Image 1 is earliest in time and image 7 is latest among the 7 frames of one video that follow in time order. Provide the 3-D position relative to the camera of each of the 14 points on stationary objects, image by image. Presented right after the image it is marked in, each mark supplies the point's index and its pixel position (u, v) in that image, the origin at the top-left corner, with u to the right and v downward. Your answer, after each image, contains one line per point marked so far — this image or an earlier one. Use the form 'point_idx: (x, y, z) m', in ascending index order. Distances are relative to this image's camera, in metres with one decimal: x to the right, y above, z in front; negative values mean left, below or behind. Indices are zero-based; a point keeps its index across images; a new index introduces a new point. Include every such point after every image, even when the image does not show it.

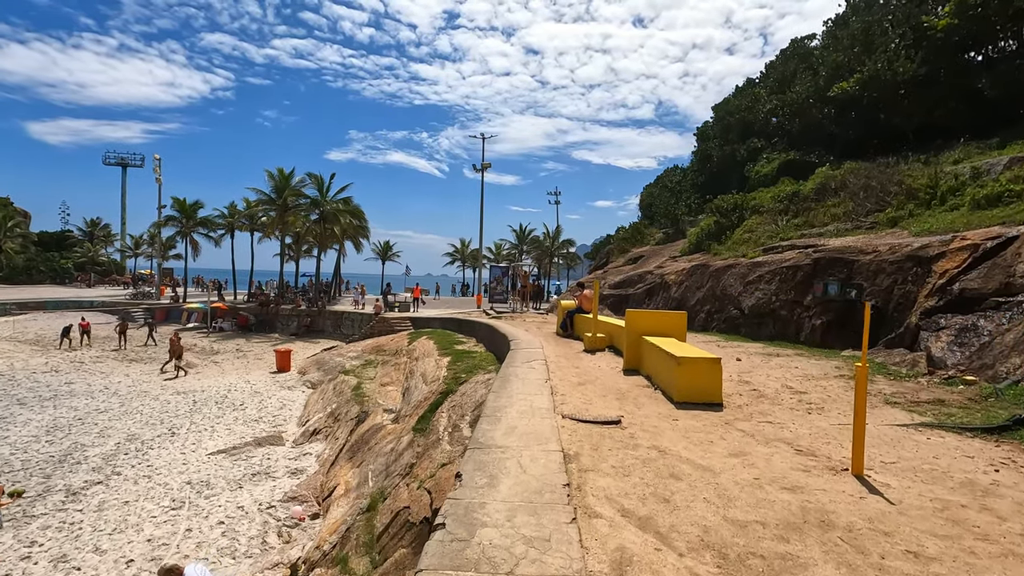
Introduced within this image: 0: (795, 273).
0: (+6.6, +0.3, +12.4) m
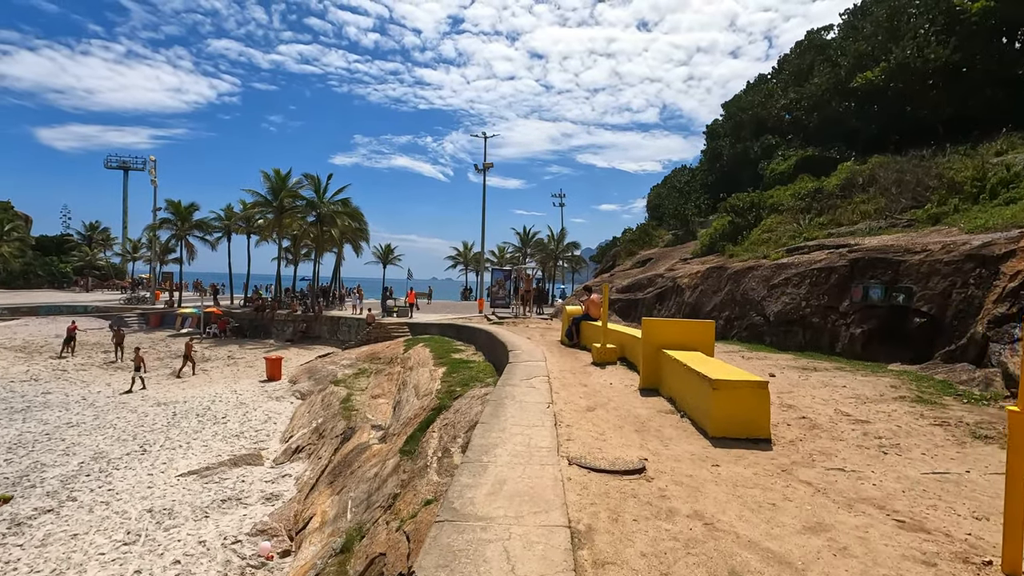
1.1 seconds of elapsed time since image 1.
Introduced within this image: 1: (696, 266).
0: (+6.5, +0.3, +11.1) m
1: (+6.6, +0.8, +19.1) m
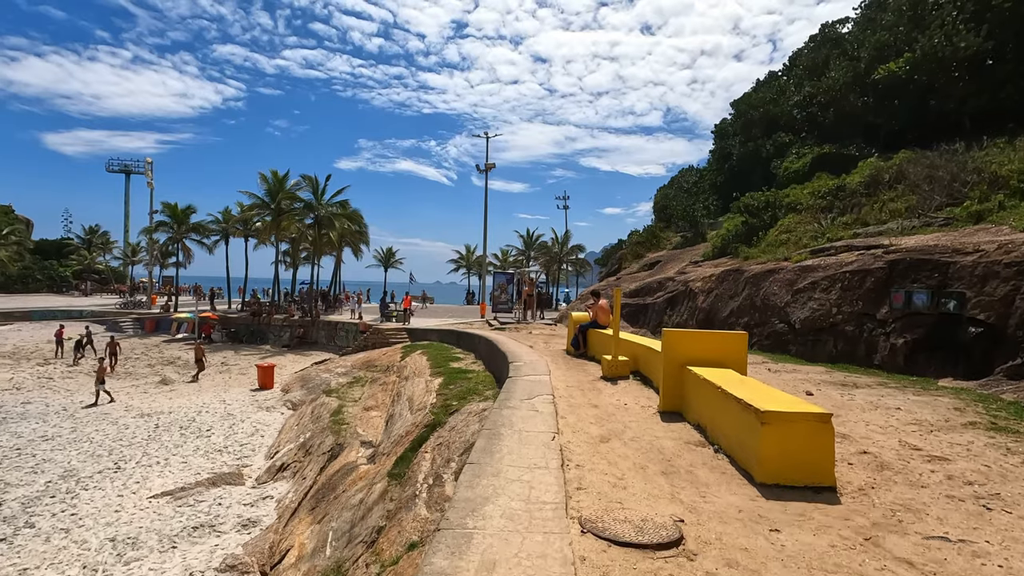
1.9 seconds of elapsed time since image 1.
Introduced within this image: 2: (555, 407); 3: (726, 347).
0: (+6.6, +0.2, +10.0) m
1: (+6.7, +0.6, +18.1) m
2: (+0.5, -1.4, +6.4) m
3: (+2.5, -0.7, +6.2) m
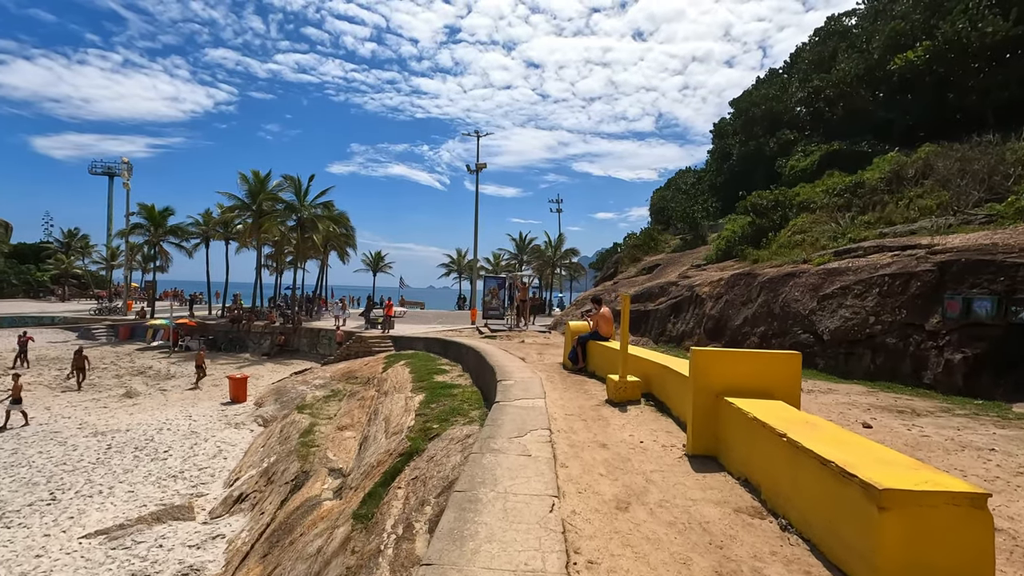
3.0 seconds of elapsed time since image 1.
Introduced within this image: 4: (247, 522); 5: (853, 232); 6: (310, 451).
0: (+6.4, +0.1, +8.6) m
1: (+6.4, +0.5, +16.7) m
2: (+0.4, -1.5, +4.9) m
3: (+2.4, -0.8, +4.8) m
4: (-5.1, -4.5, +10.2) m
5: (+8.4, +1.4, +13.2) m
6: (-4.6, -3.7, +12.2) m
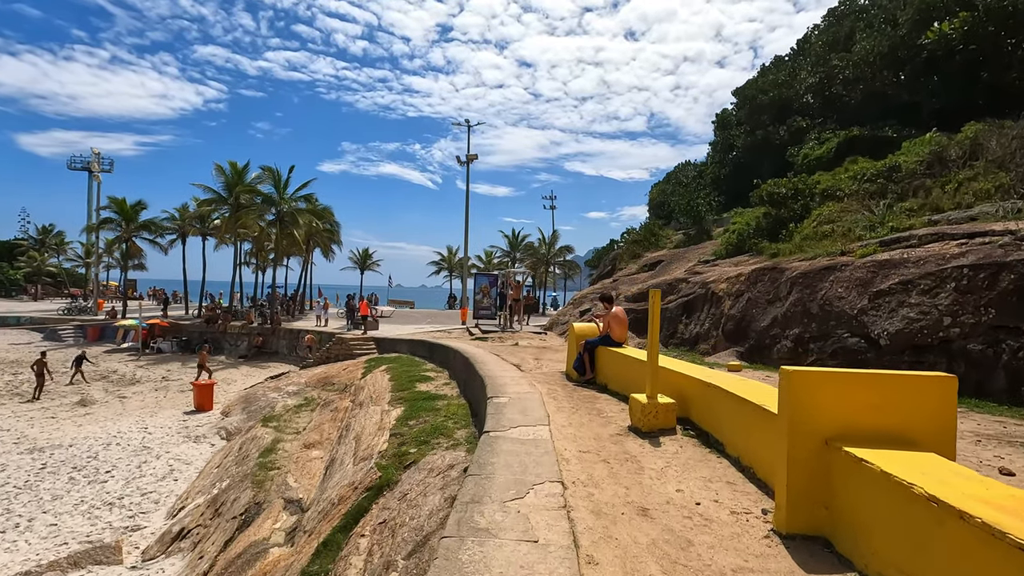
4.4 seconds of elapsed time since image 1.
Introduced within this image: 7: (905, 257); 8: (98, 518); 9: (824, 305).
0: (+6.3, +0.2, +7.0) m
1: (+6.2, +0.5, +15.1) m
2: (+0.4, -1.4, +3.2) m
3: (+2.3, -0.7, +3.1) m
4: (-5.2, -4.4, +8.4) m
5: (+8.3, +1.5, +11.6) m
6: (-4.7, -3.6, +10.4) m
7: (+6.4, +0.5, +8.7) m
8: (-8.1, -4.5, +10.5) m
9: (+5.6, -0.3, +9.7) m
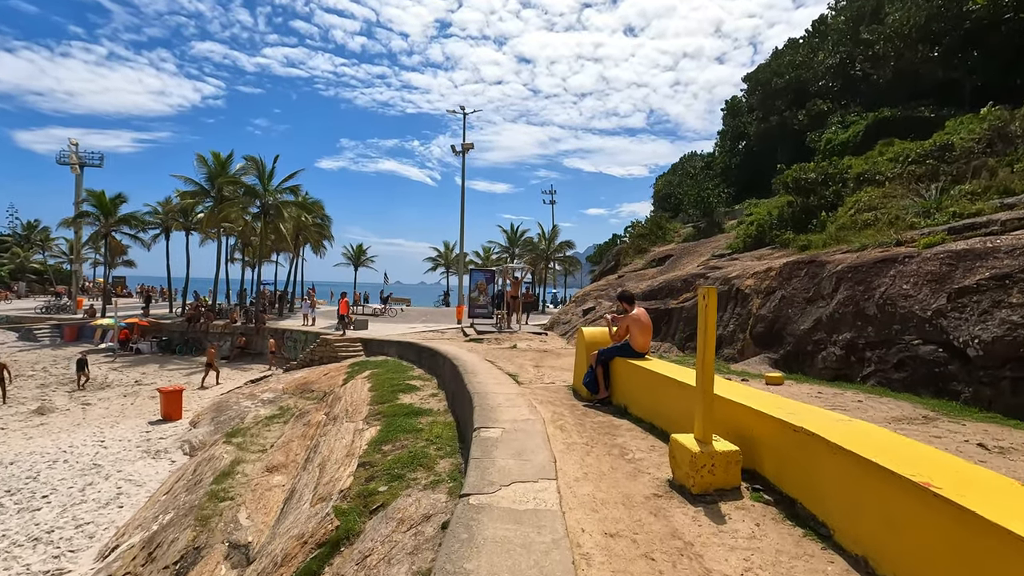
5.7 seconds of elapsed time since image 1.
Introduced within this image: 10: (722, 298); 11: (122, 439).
0: (+6.2, +0.2, +5.3) m
1: (+6.1, +0.6, +13.4) m
2: (+0.3, -1.4, +1.5) m
3: (+2.3, -0.7, +1.4) m
4: (-5.2, -4.4, +6.7) m
5: (+8.2, +1.6, +9.9) m
6: (-4.8, -3.6, +8.7) m
7: (+6.3, +0.5, +7.1) m
8: (-8.2, -4.5, +8.9) m
9: (+5.6, -0.3, +8.0) m
10: (+4.8, -0.2, +12.2) m
11: (-11.0, -4.3, +15.1) m
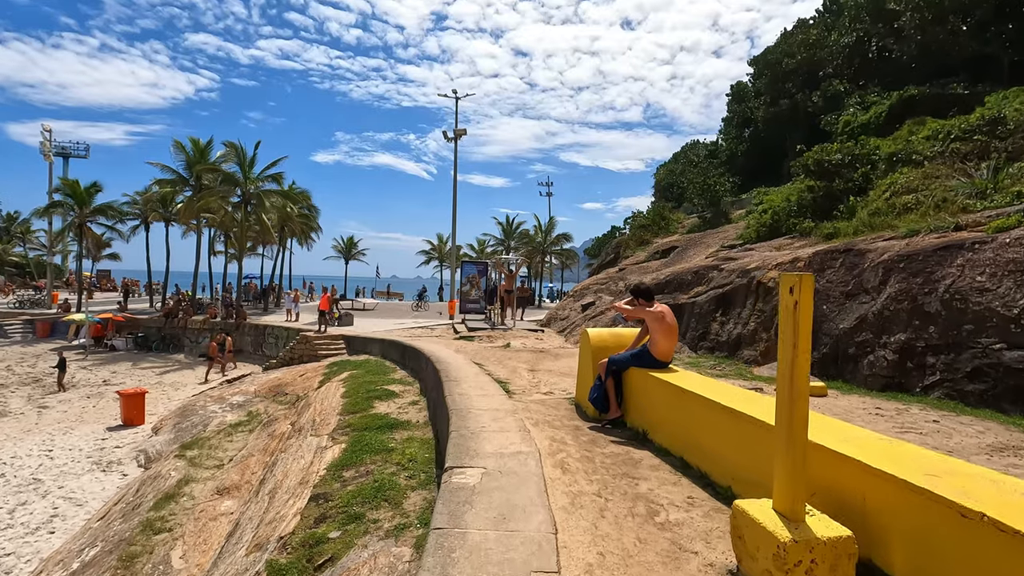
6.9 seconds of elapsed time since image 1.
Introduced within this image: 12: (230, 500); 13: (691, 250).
0: (+6.1, +0.3, +3.9) m
1: (+5.9, +0.8, +12.0) m
2: (+0.2, -1.4, +0.1) m
3: (+2.2, -0.6, 0.0) m
4: (-5.4, -4.3, +5.3) m
5: (+8.1, +1.7, +8.5) m
6: (-4.9, -3.5, +7.3) m
7: (+6.2, +0.6, +5.7) m
8: (-8.3, -4.4, +7.4) m
9: (+5.4, -0.2, +6.6) m
10: (+4.6, -0.1, +10.8) m
11: (-11.2, -4.1, +13.7) m
12: (-4.3, -3.3, +8.2) m
13: (+6.1, +1.3, +18.0) m
